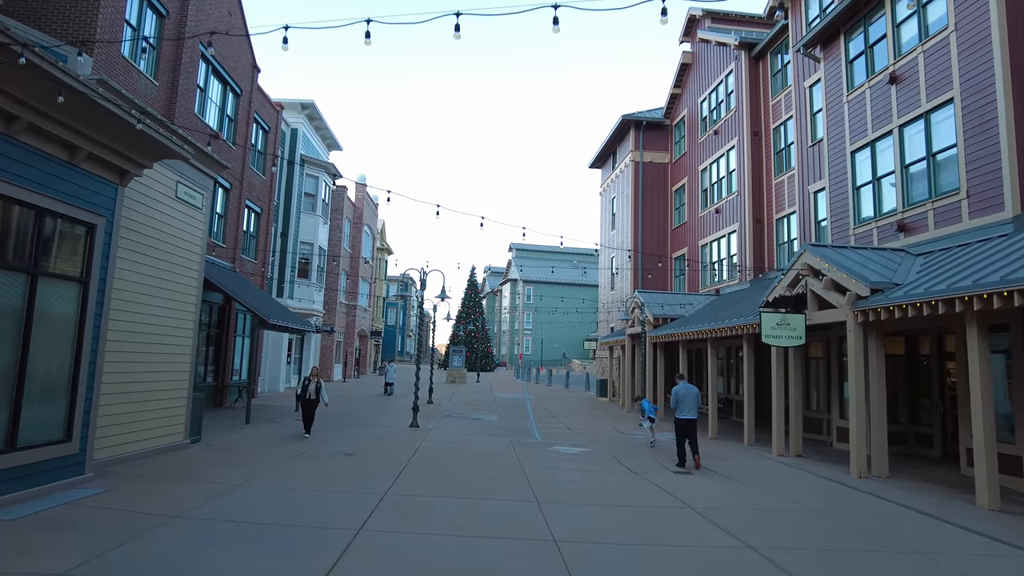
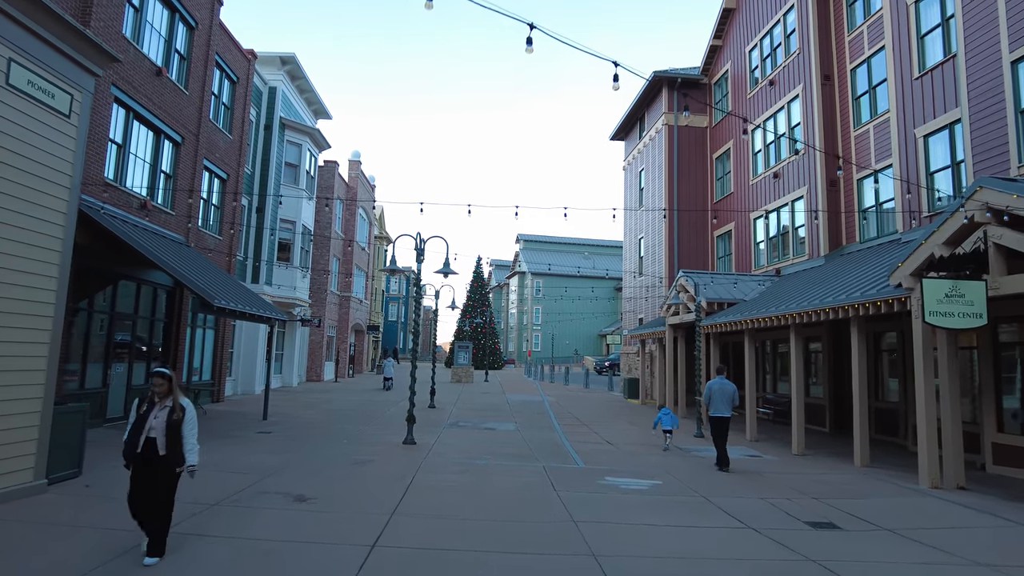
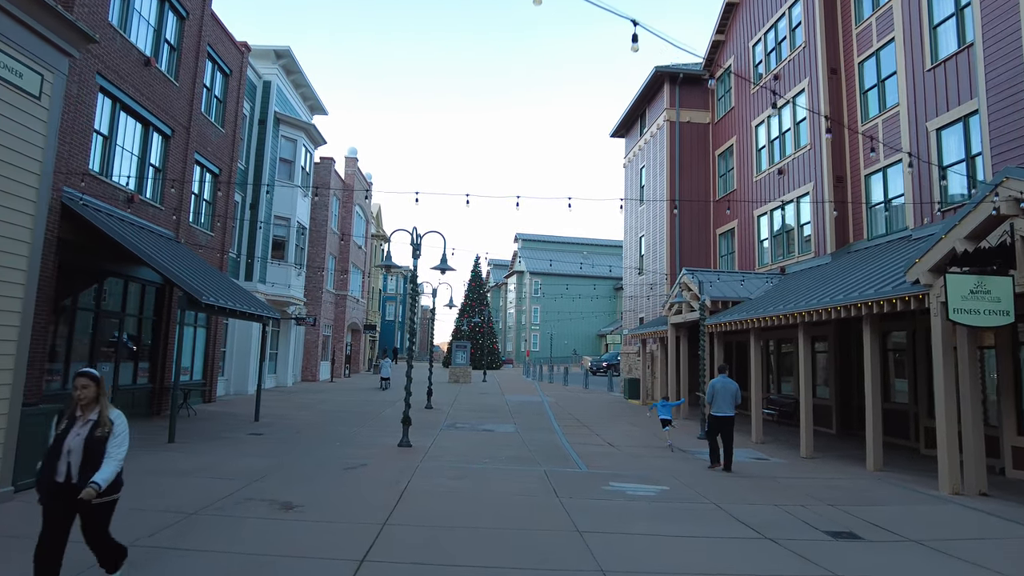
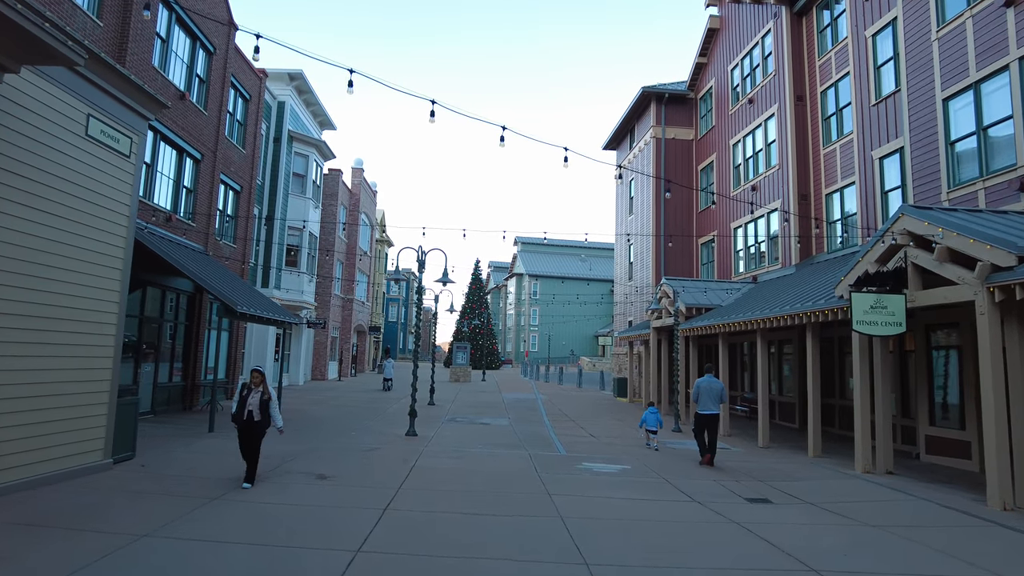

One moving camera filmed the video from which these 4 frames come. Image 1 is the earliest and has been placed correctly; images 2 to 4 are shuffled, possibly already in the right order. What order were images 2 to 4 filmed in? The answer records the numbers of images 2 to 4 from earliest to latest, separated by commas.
4, 2, 3
